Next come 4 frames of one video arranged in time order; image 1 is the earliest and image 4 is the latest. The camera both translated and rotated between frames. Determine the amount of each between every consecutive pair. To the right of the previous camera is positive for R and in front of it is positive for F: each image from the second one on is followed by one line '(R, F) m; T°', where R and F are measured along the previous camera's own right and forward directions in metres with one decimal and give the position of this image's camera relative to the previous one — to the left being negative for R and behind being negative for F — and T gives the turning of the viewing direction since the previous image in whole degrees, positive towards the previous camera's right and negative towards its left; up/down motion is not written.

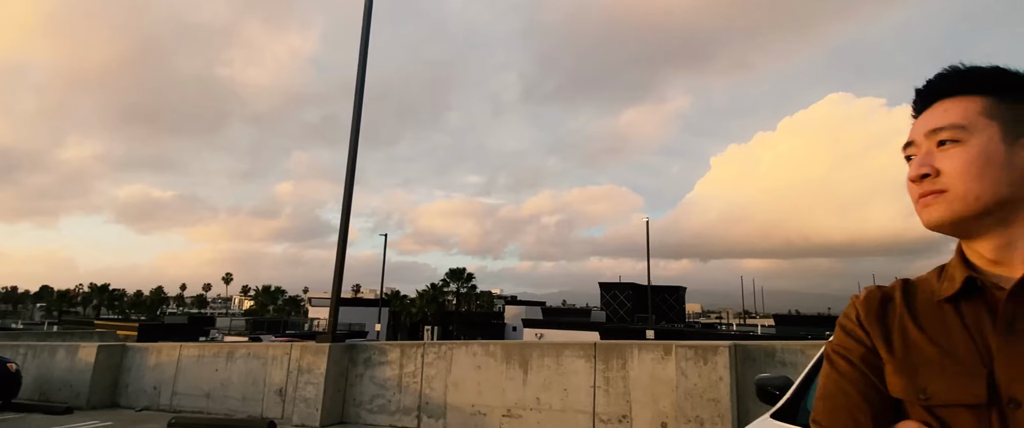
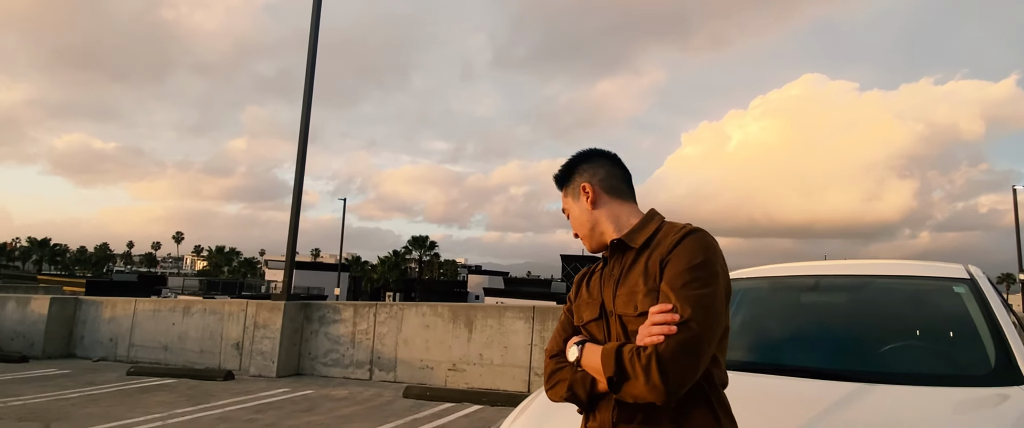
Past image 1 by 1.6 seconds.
(+0.2, -0.6) m; +4°
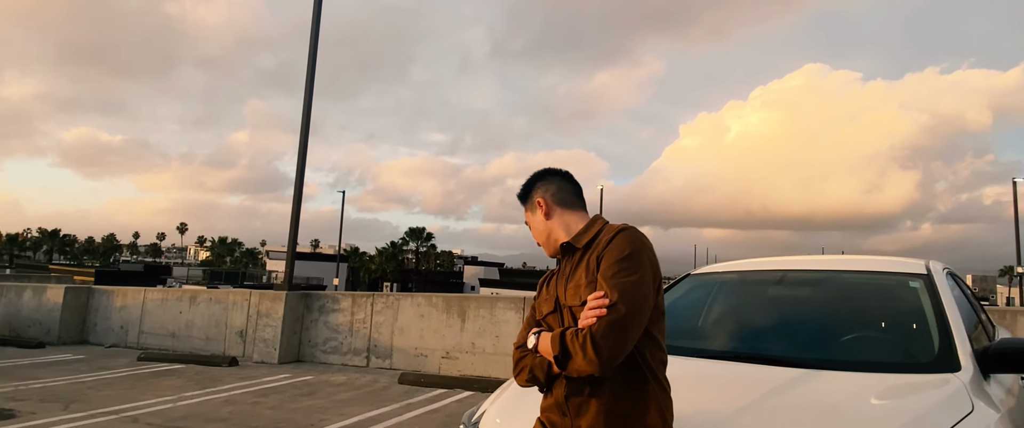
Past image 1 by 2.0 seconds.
(+0.2, -0.4) m; 0°
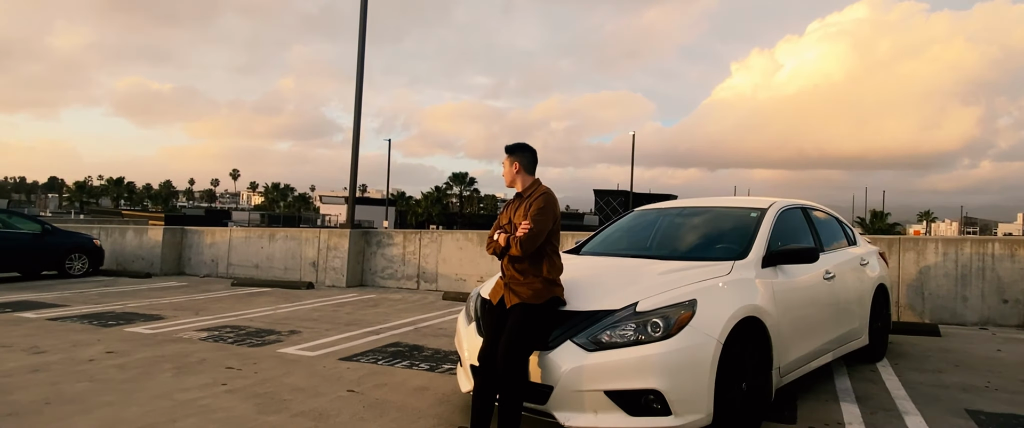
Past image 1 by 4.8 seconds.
(+0.3, -1.6) m; -4°
